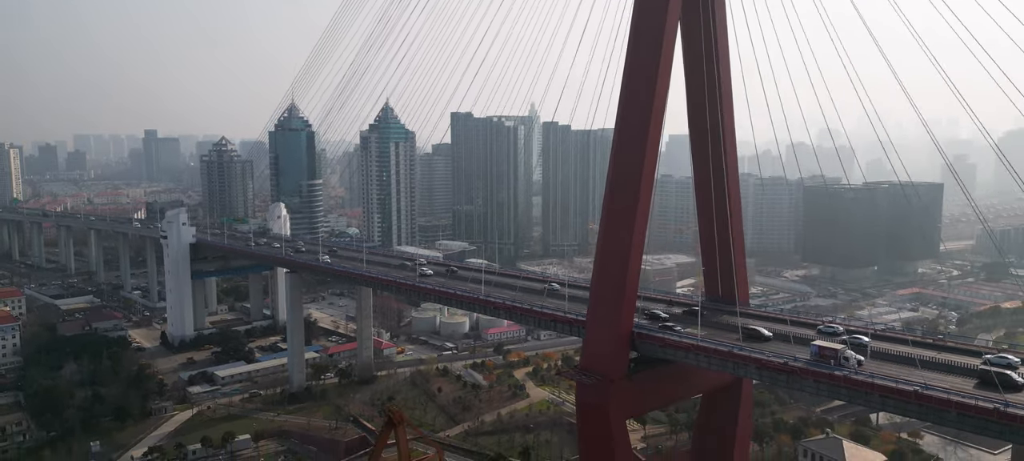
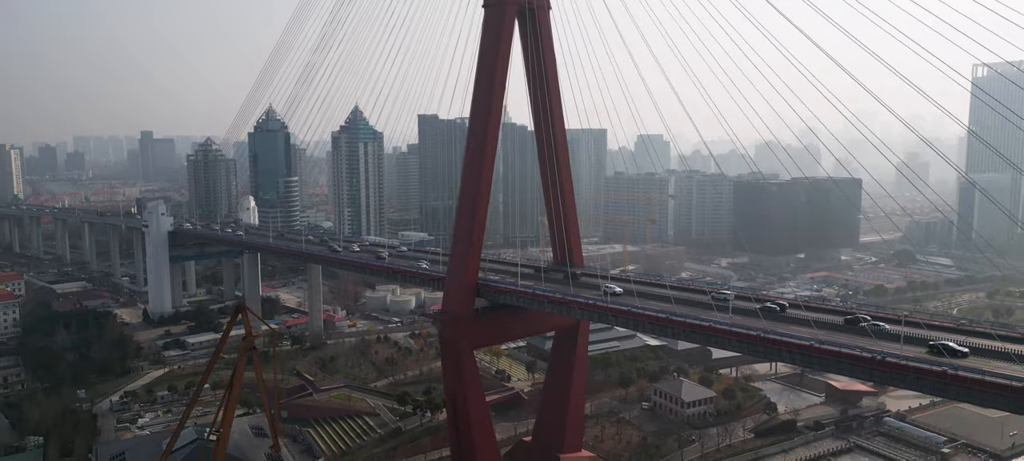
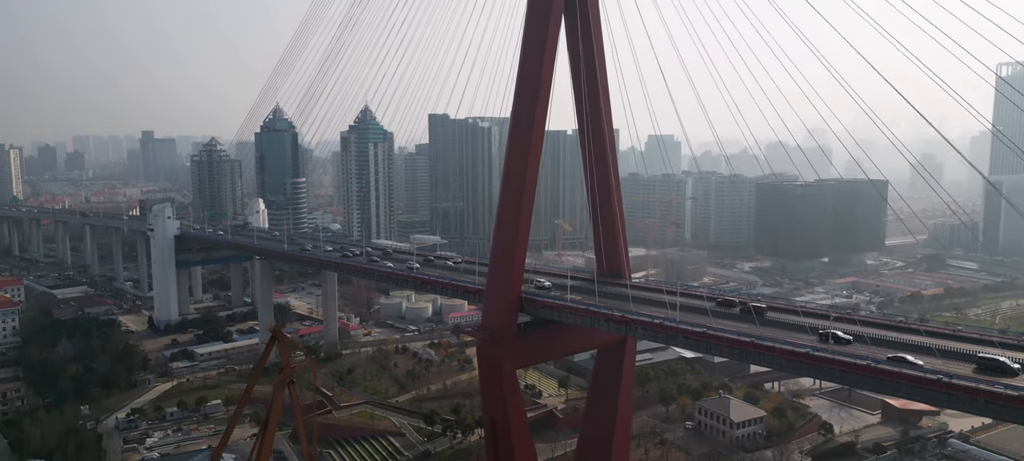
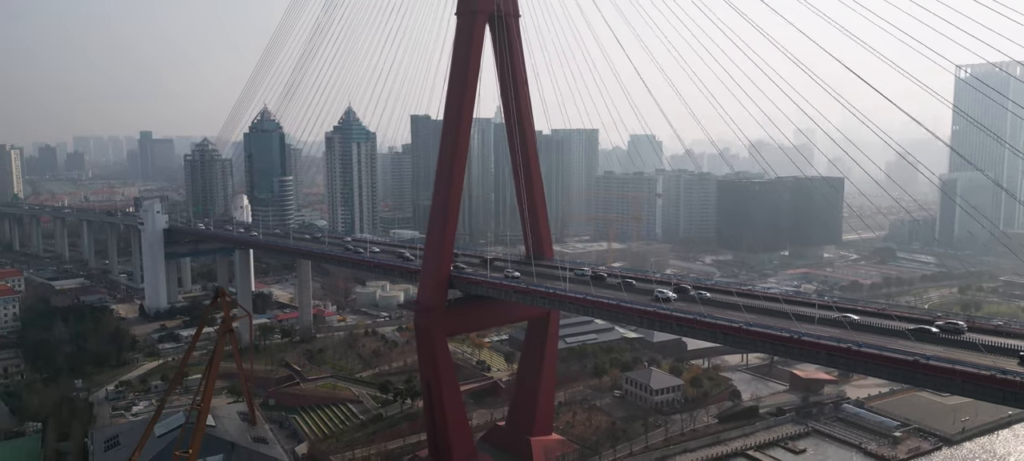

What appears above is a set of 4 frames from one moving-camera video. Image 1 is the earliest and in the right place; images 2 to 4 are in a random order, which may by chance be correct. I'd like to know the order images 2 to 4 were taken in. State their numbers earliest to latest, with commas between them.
3, 2, 4
